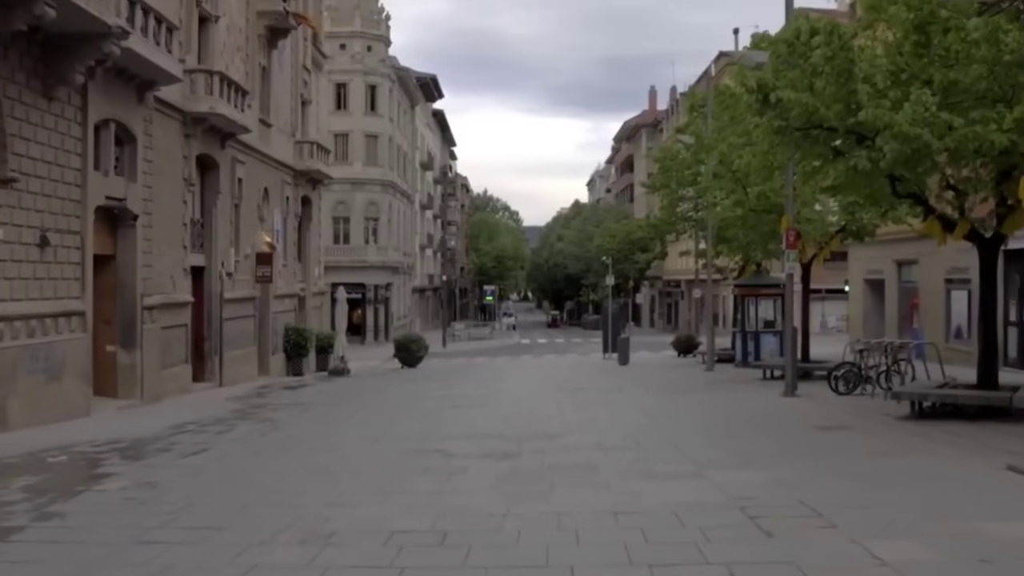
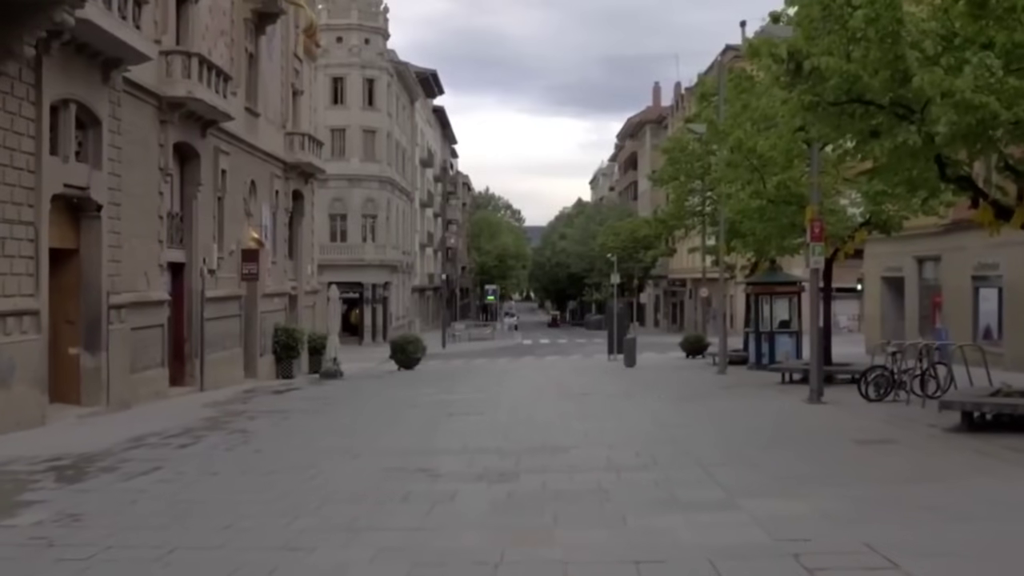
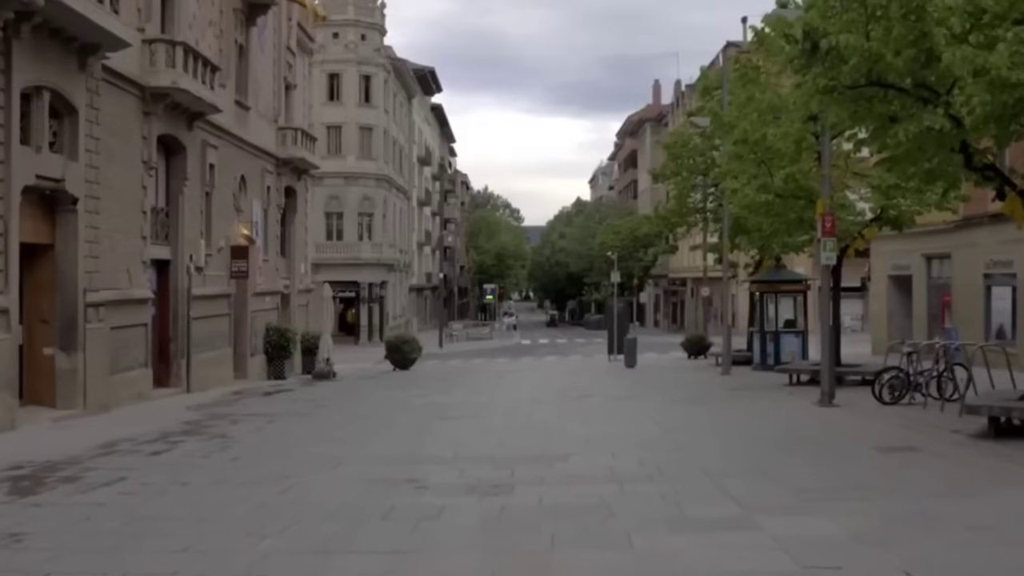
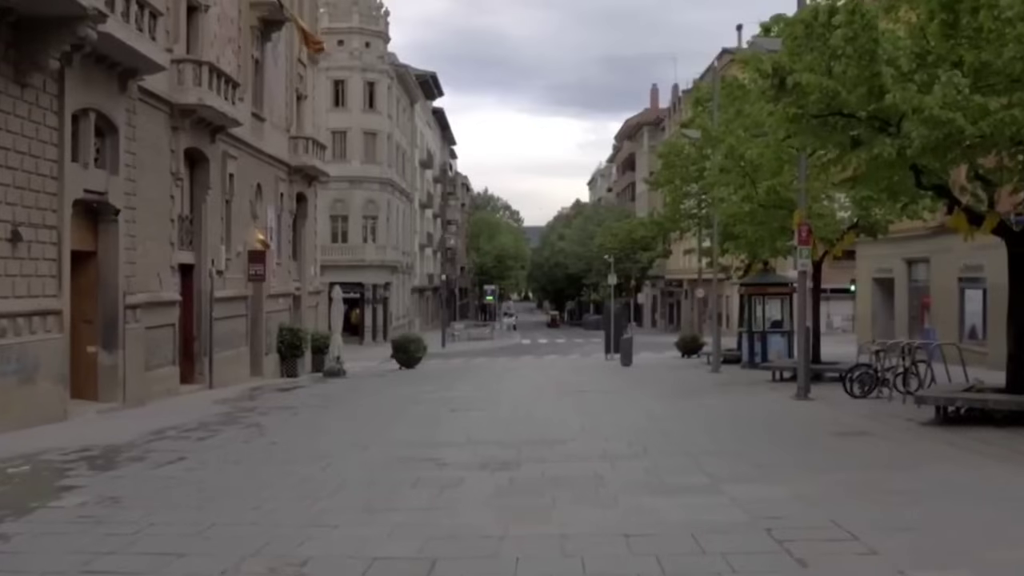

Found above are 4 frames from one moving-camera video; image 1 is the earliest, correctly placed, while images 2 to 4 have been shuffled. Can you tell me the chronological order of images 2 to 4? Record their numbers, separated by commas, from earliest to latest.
4, 2, 3
